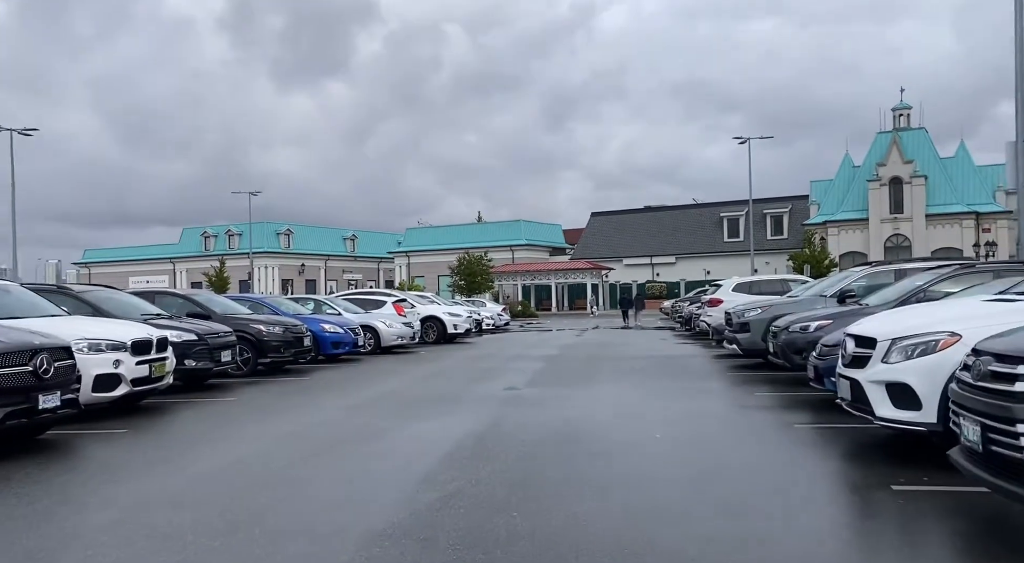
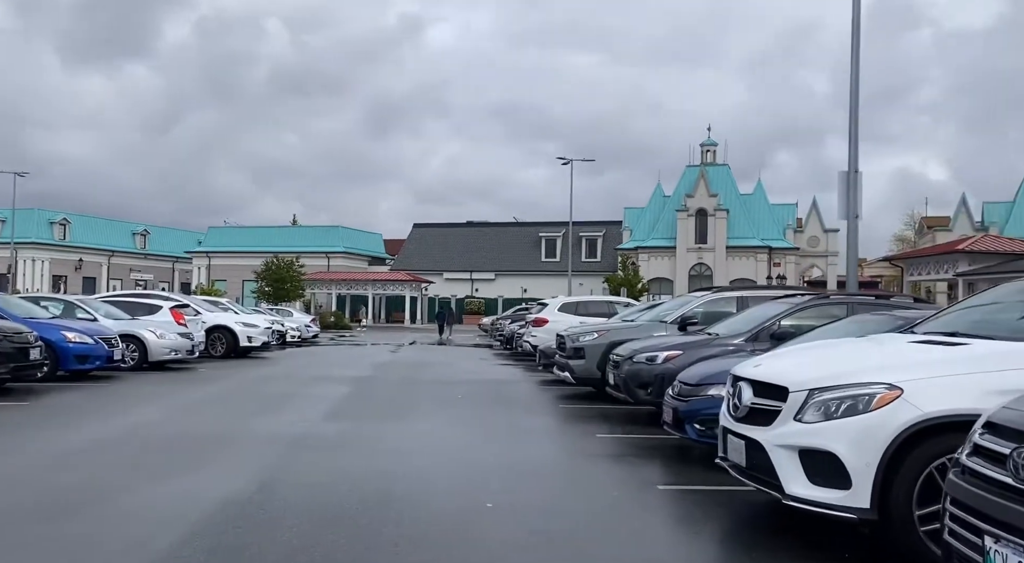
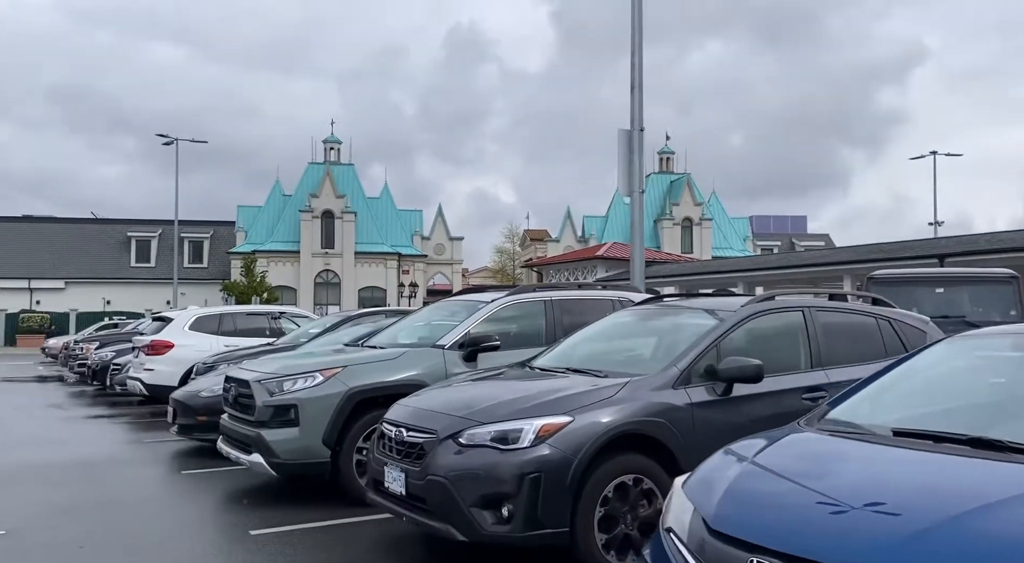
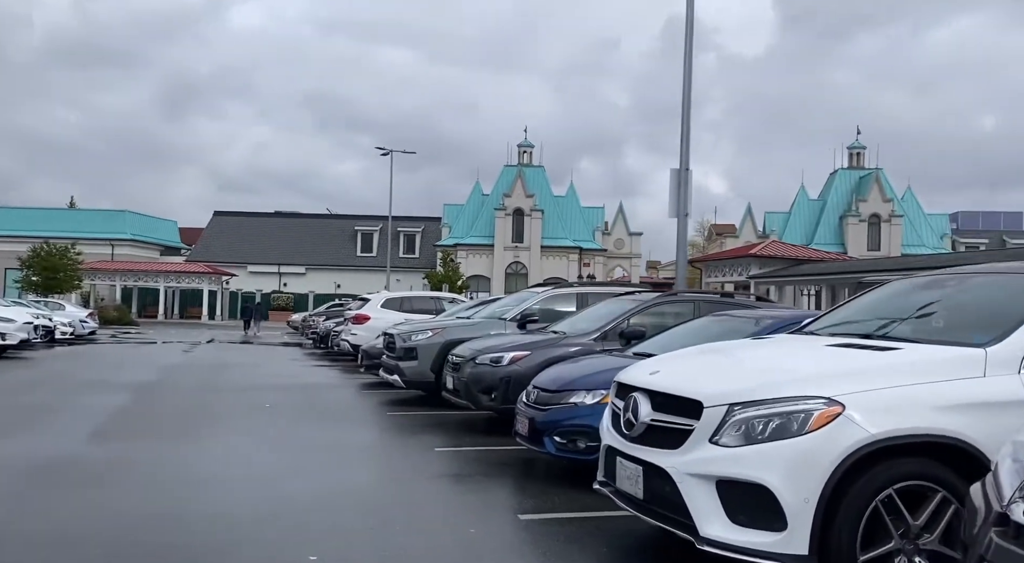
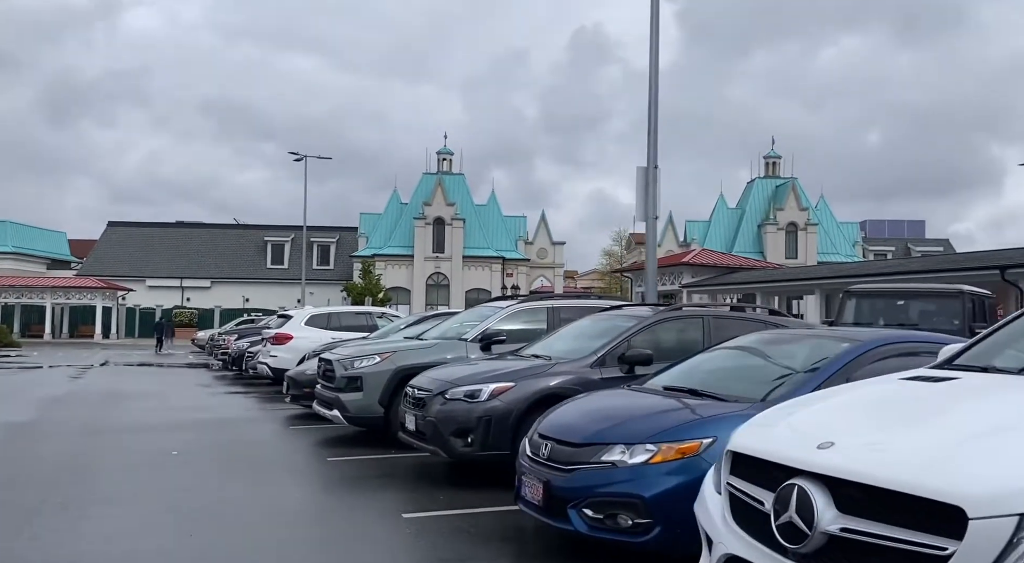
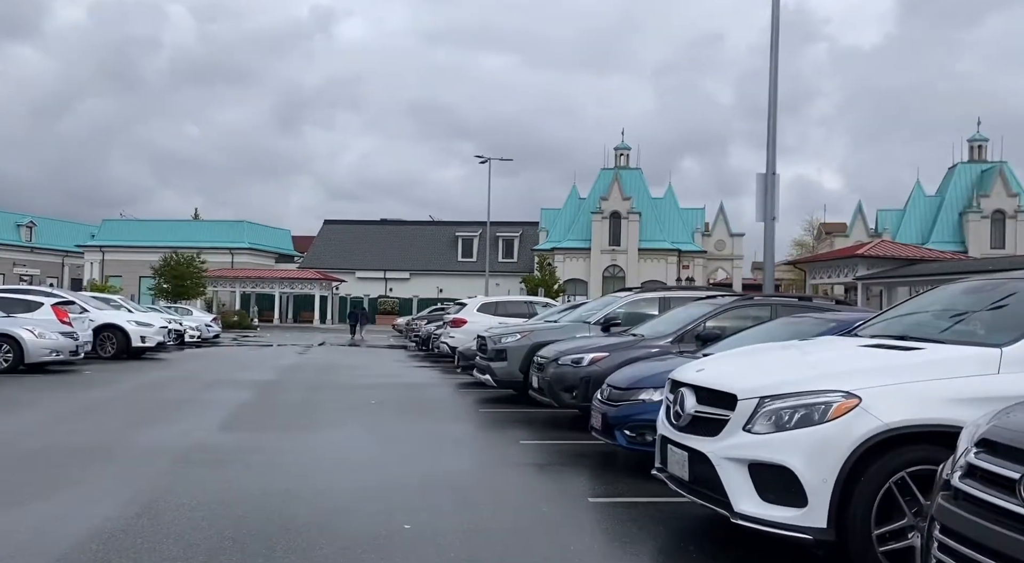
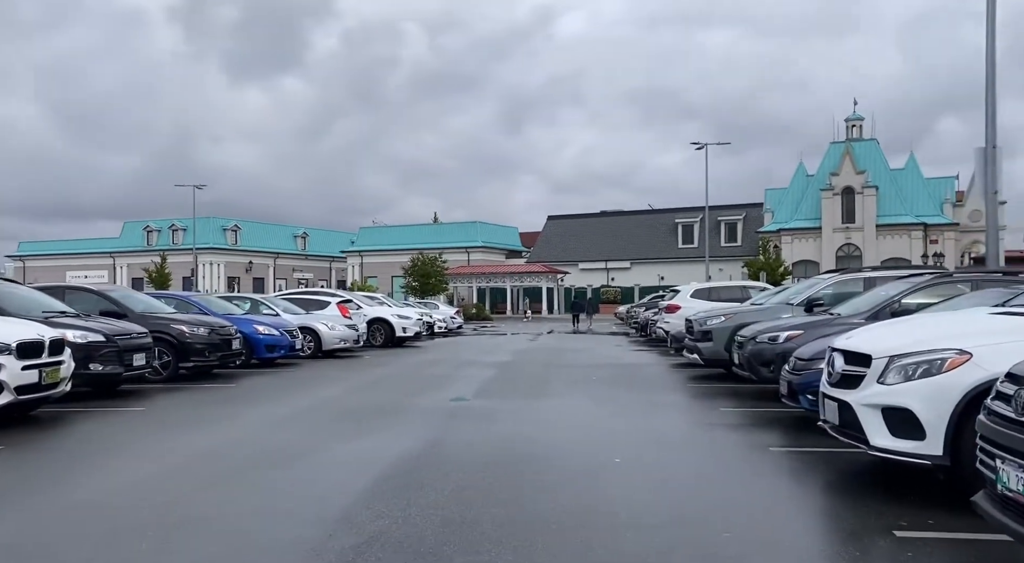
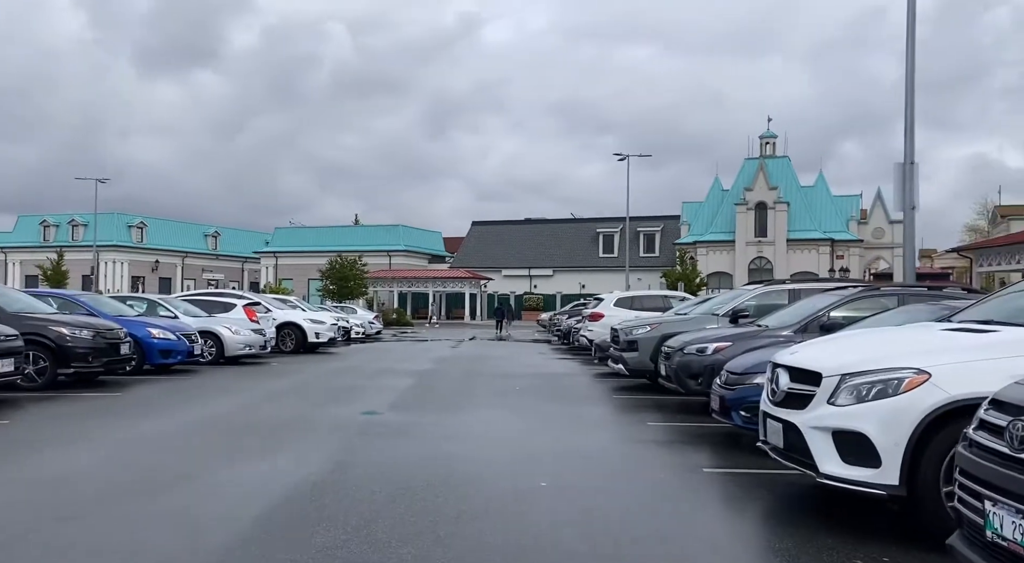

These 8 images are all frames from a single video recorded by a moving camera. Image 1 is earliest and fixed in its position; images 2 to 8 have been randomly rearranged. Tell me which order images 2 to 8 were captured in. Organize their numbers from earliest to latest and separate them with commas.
7, 8, 2, 6, 4, 5, 3
